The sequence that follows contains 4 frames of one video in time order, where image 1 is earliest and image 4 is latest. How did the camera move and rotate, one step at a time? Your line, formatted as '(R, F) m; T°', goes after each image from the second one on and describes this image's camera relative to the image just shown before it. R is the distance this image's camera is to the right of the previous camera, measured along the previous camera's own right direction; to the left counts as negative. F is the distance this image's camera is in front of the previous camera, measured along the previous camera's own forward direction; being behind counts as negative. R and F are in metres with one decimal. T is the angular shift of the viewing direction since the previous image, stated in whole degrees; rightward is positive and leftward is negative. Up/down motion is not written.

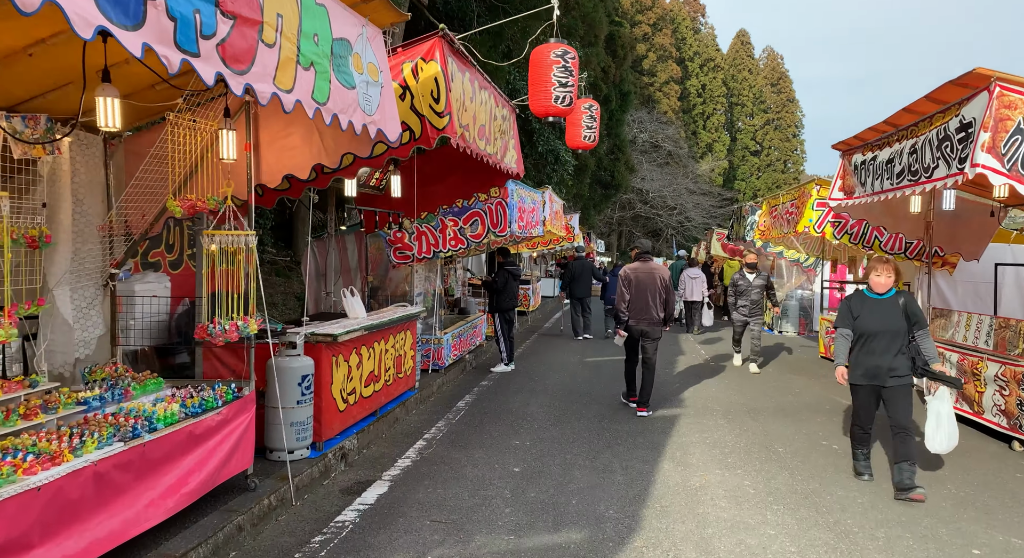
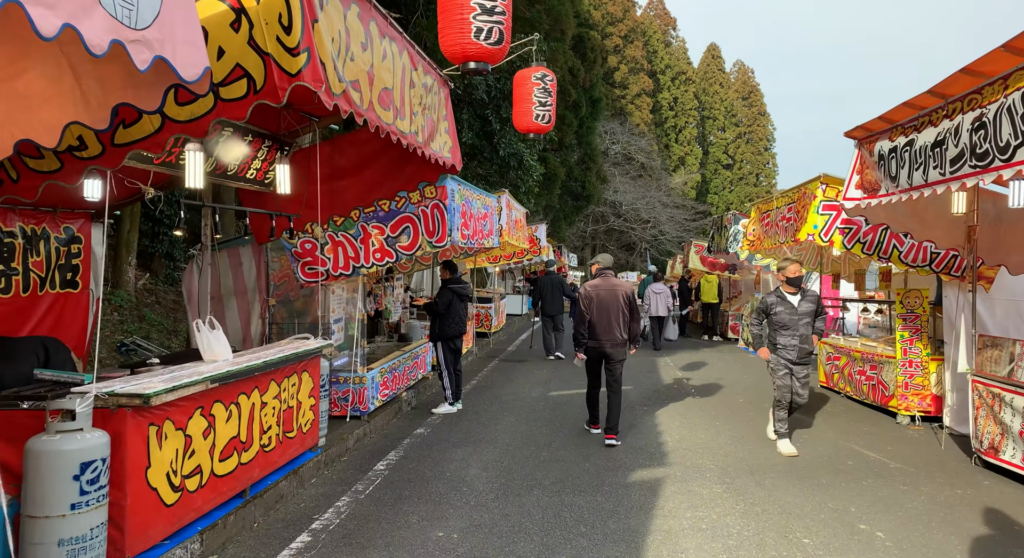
(+0.4, +1.6) m; +2°
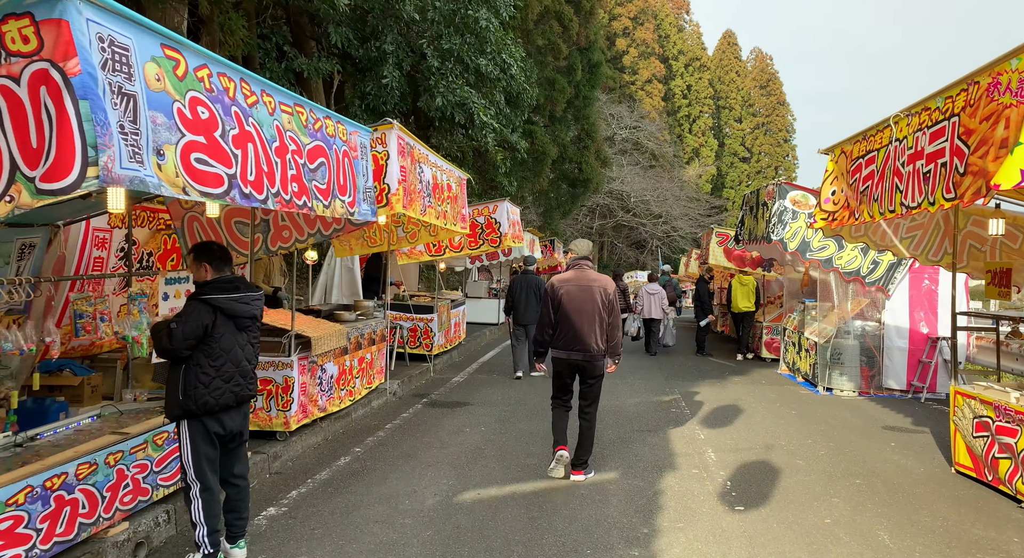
(+1.0, +4.1) m; -1°
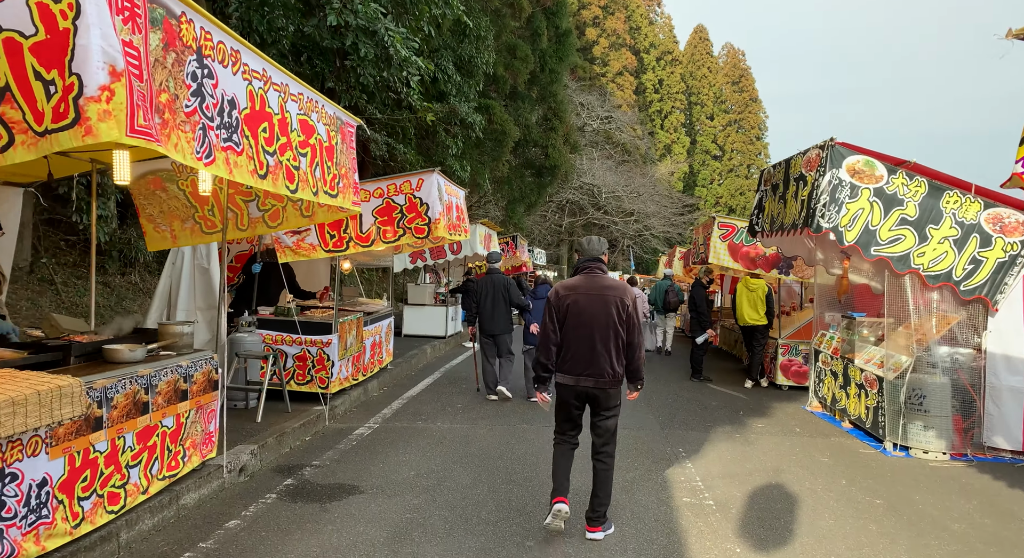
(+0.4, +3.0) m; +3°
